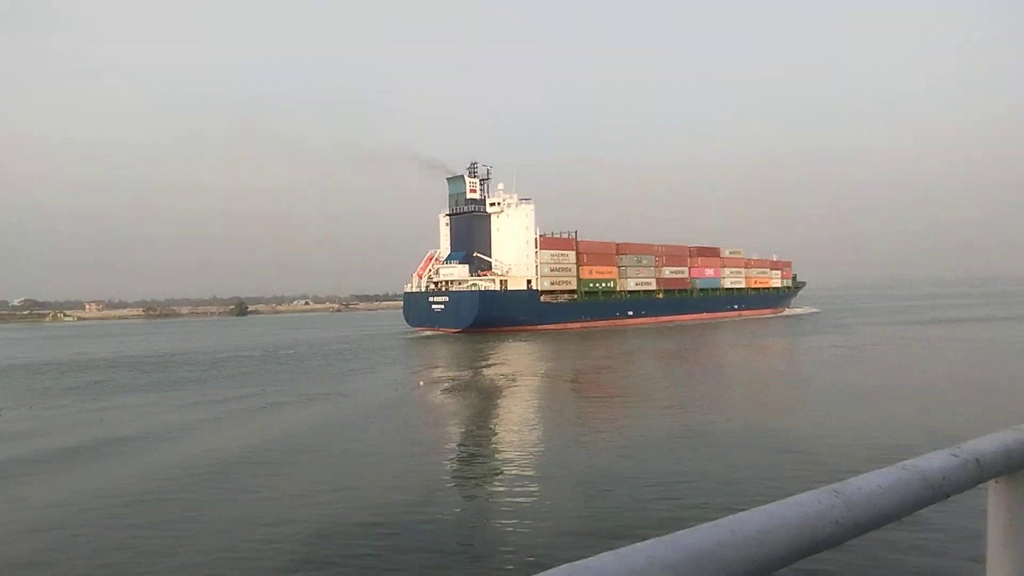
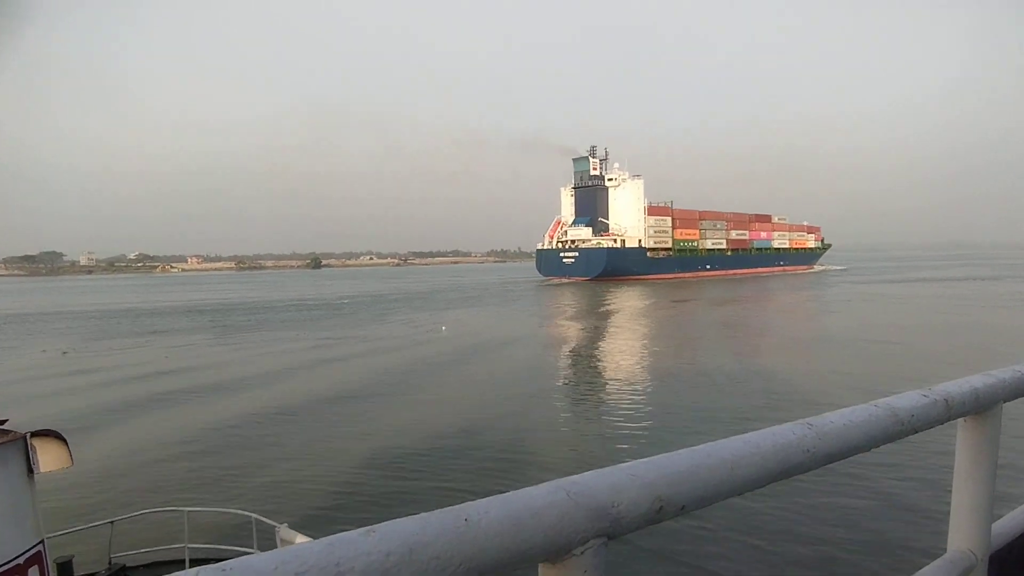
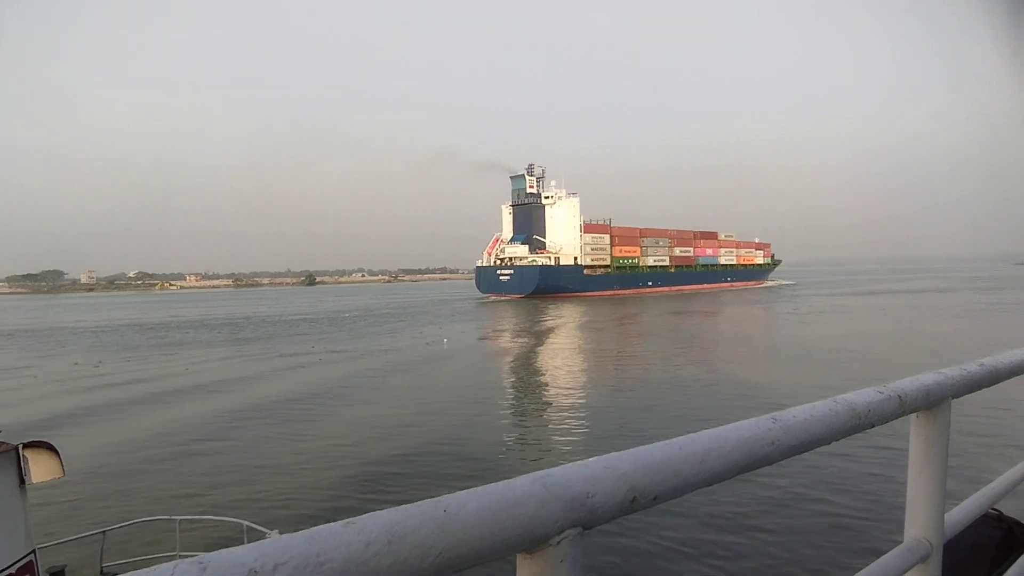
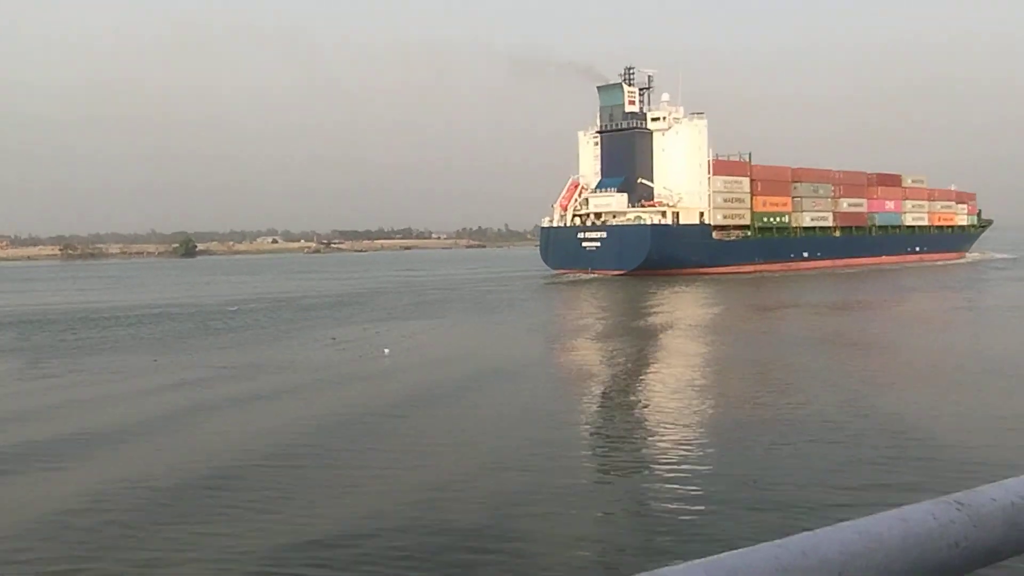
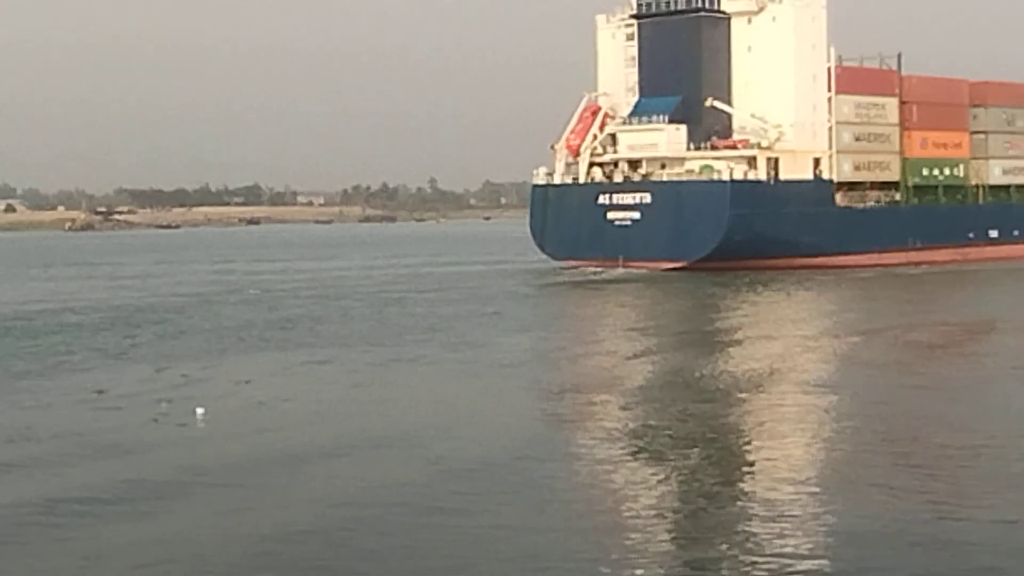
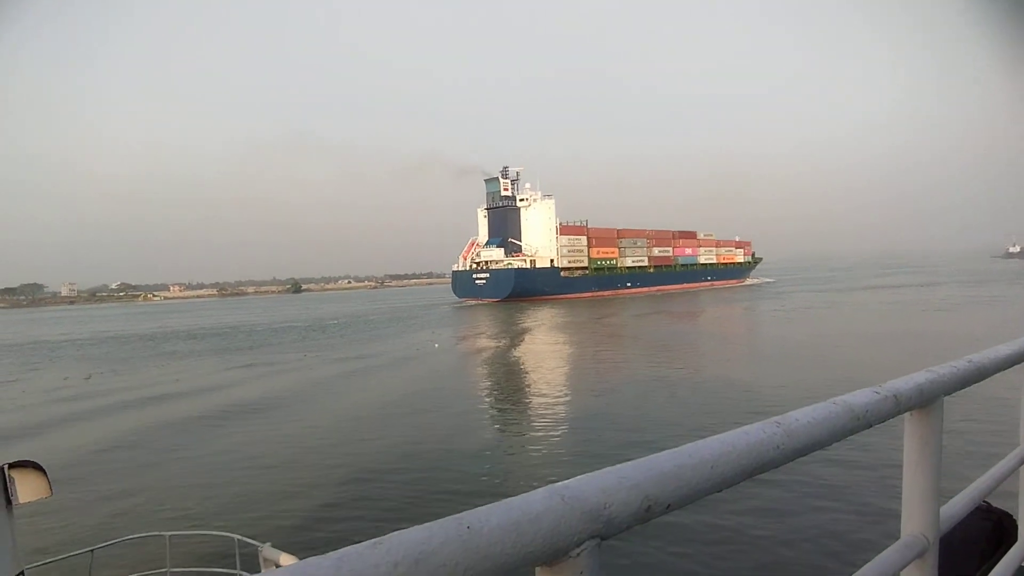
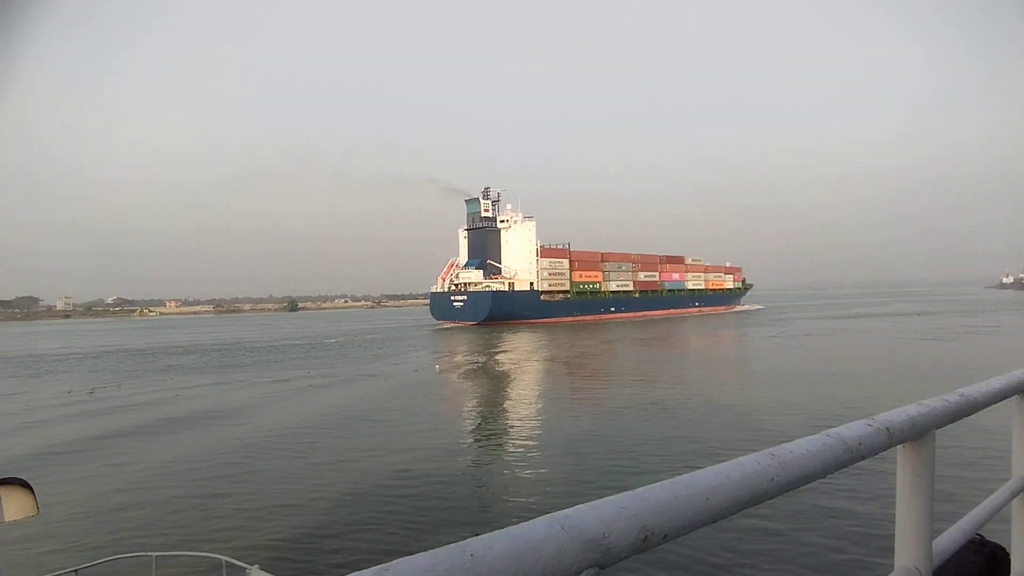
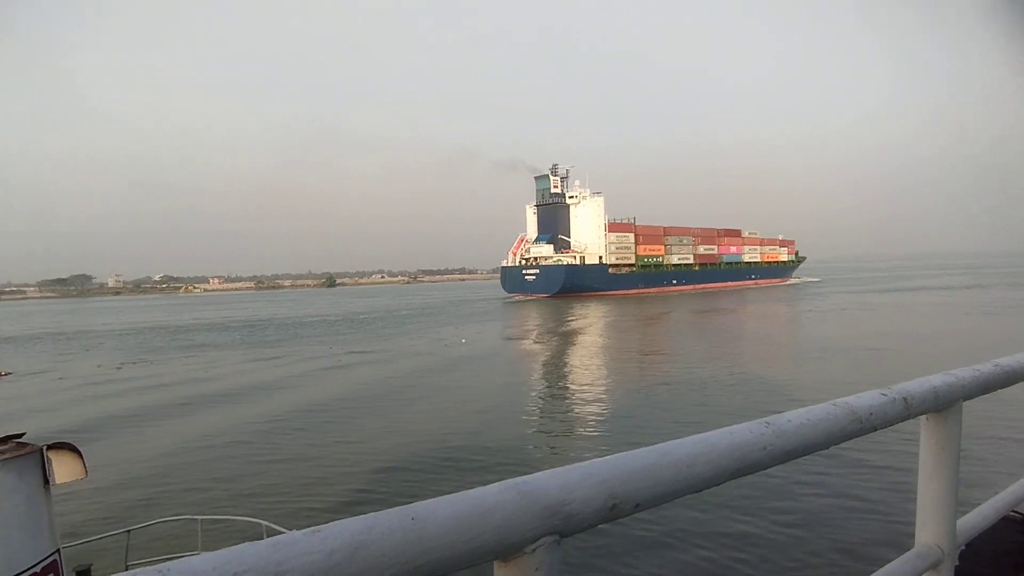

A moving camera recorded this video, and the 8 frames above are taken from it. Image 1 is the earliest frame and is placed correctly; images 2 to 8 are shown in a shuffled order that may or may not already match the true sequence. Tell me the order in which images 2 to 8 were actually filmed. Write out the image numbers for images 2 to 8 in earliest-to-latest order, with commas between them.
7, 6, 3, 8, 2, 4, 5
